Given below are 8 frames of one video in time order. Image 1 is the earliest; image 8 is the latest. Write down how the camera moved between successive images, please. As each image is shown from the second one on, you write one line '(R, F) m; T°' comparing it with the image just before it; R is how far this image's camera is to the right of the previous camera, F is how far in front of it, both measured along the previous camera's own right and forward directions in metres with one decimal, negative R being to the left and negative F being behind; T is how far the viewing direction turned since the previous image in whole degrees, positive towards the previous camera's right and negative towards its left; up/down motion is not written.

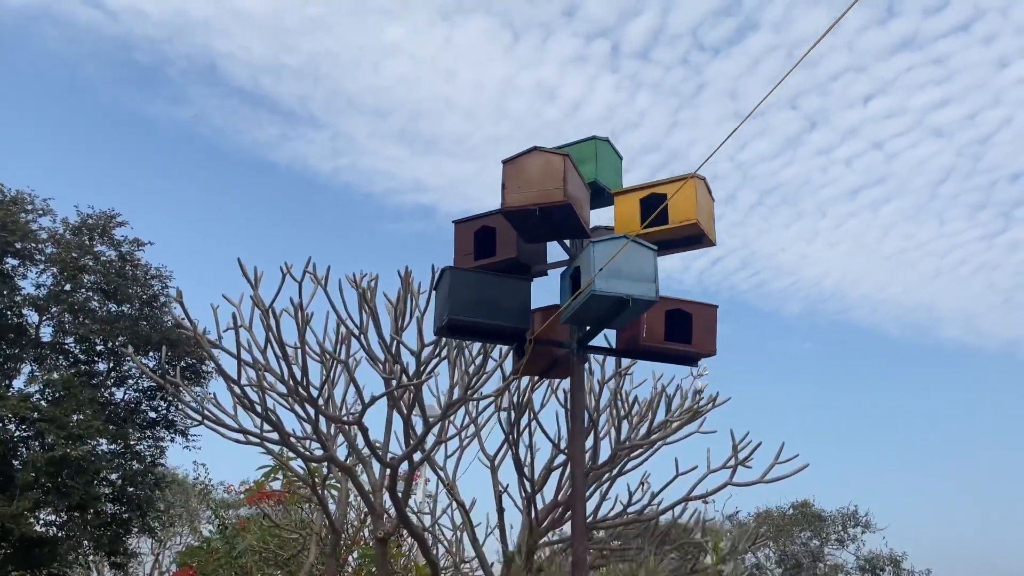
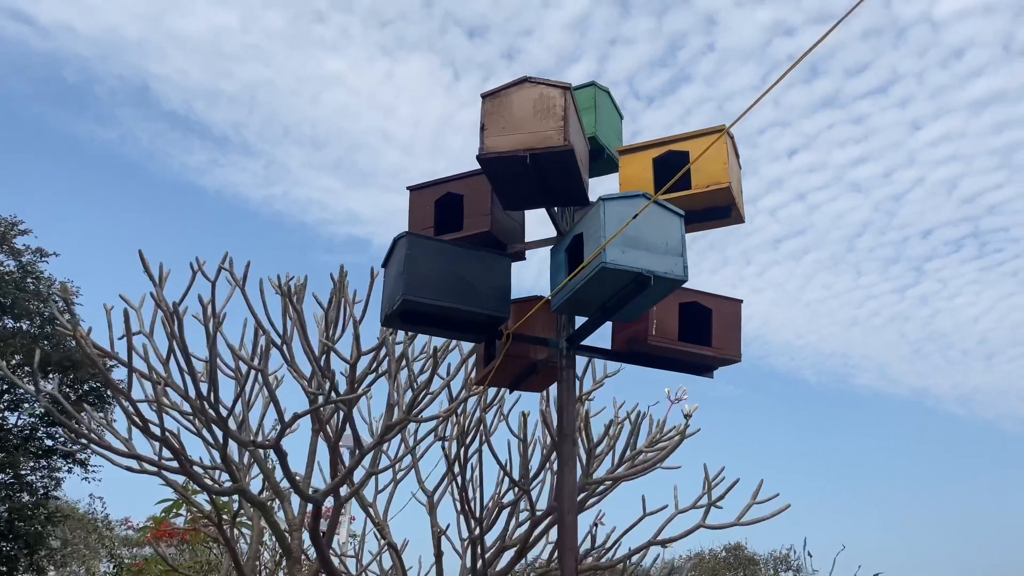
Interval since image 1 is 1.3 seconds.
(-0.2, +1.0) m; +5°
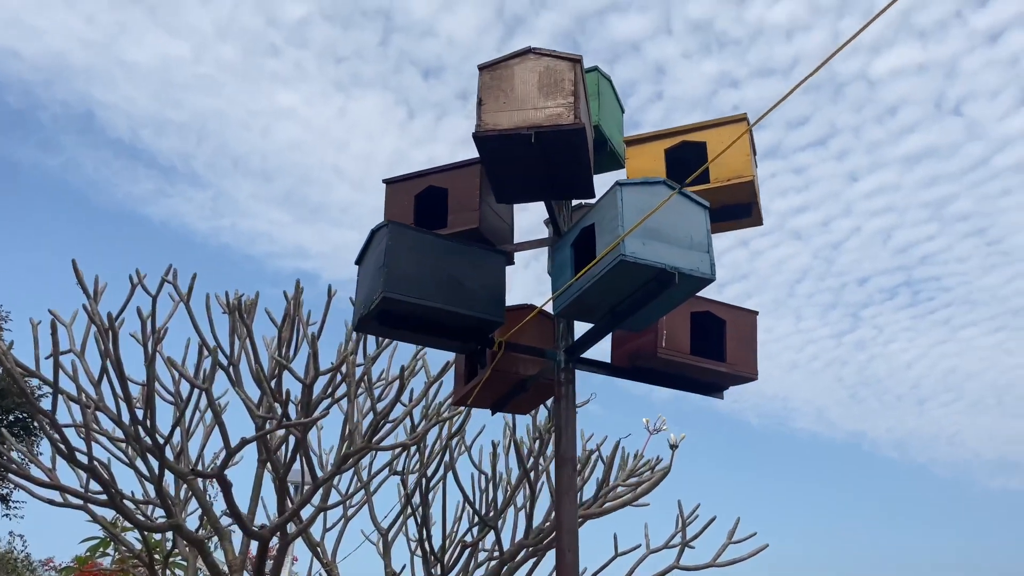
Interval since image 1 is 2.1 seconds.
(-0.2, +0.4) m; +4°
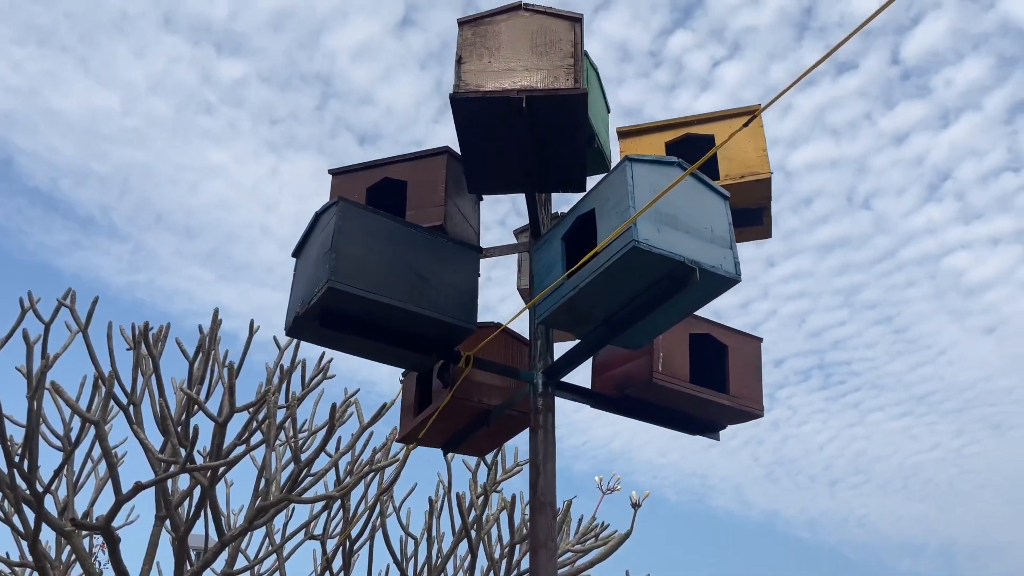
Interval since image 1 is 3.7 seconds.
(-0.1, +0.5) m; +5°
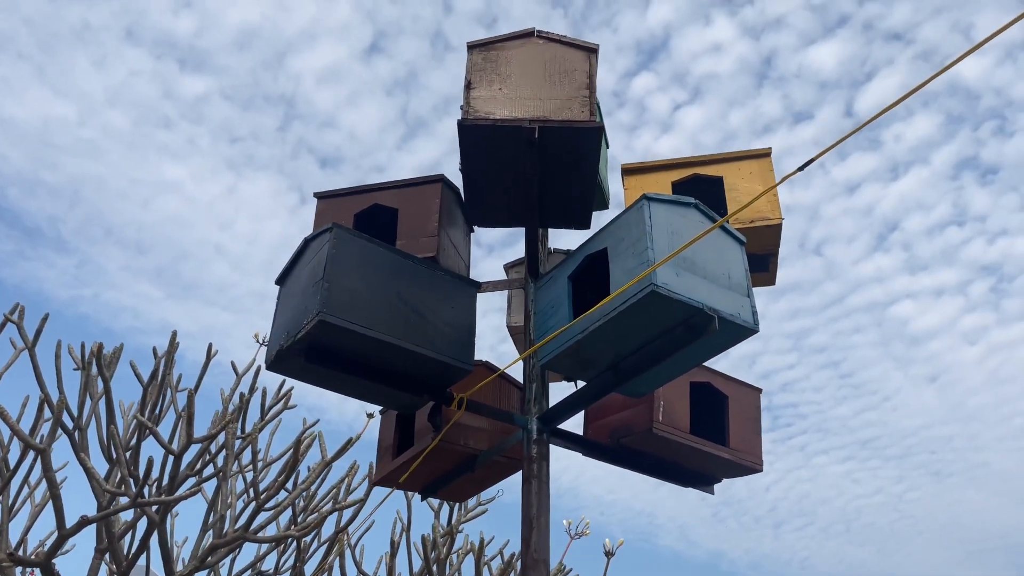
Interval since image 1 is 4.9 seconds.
(-0.1, +0.1) m; +3°
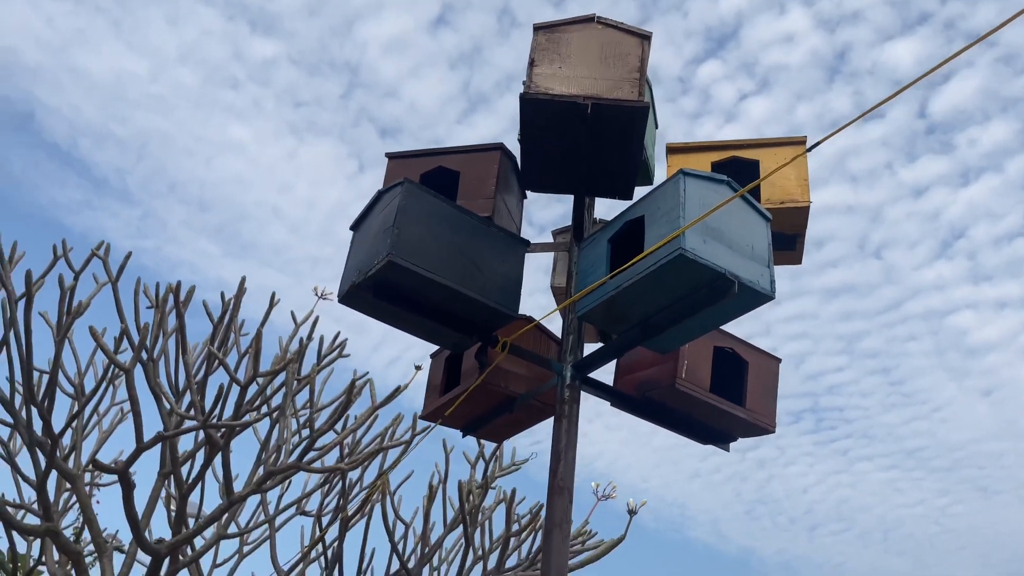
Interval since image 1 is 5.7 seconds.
(0.0, -0.3) m; -3°
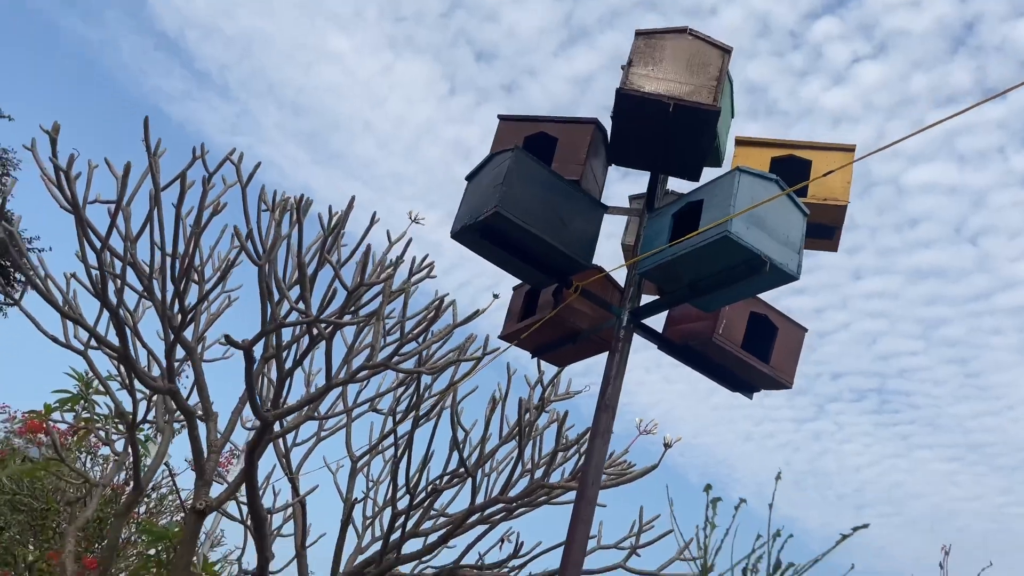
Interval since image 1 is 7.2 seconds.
(0.0, -0.6) m; -5°
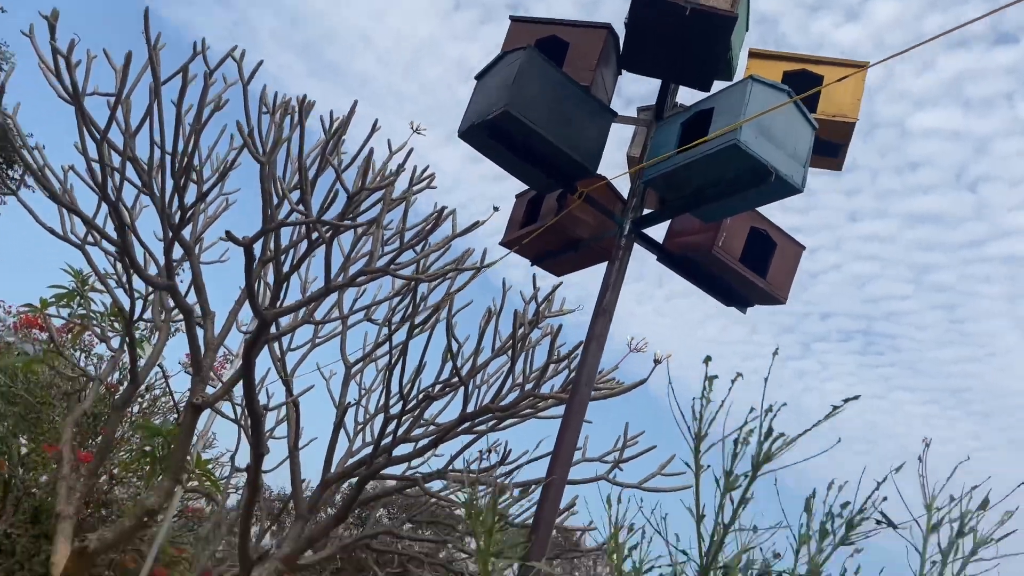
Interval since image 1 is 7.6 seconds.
(0.0, 0.0) m; +1°
